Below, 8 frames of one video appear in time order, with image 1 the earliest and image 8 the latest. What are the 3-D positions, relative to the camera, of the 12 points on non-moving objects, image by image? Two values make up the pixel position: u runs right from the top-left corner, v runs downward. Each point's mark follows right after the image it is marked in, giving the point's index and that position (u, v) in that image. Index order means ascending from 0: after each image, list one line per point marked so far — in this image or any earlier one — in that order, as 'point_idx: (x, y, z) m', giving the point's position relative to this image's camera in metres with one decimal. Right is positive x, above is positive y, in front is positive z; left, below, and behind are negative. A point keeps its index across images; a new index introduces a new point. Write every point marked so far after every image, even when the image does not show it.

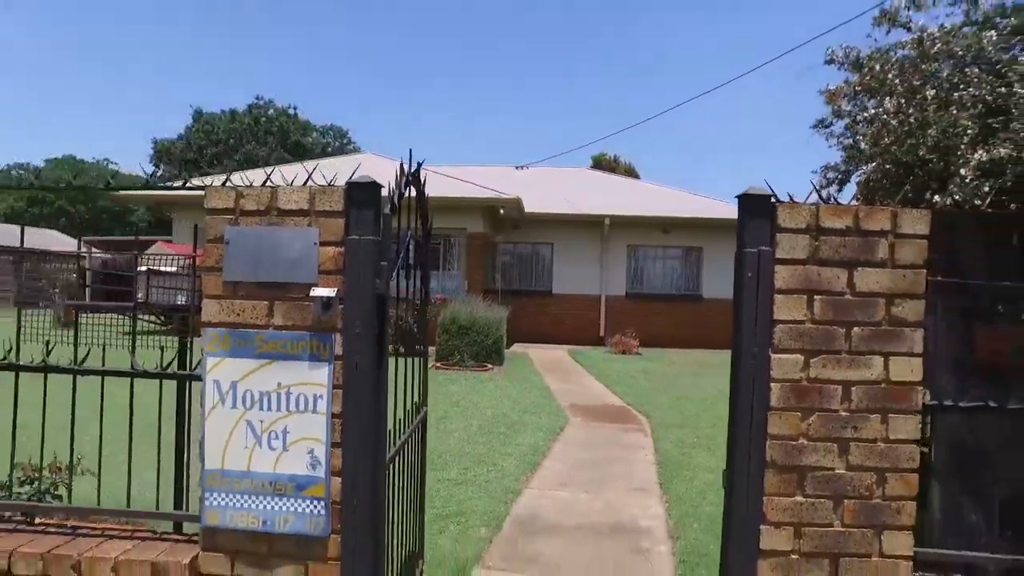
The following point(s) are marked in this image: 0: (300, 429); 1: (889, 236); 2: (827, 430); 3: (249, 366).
0: (-0.8, -0.5, +2.6) m
1: (+1.4, +0.2, +2.5) m
2: (+1.1, -0.5, +2.5) m
3: (-1.0, -0.3, +2.7) m
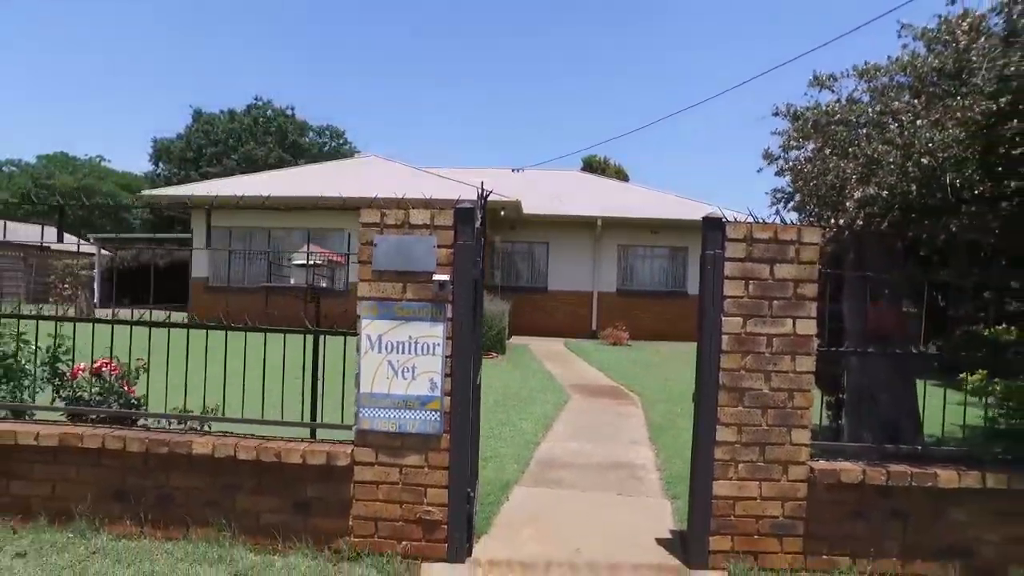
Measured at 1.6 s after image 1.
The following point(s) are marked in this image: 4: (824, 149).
0: (-0.5, -0.5, +4.1) m
1: (+1.7, +0.3, +4.0) m
2: (+1.4, -0.4, +4.0) m
3: (-0.7, -0.2, +4.1) m
4: (+2.8, +1.2, +6.3) m
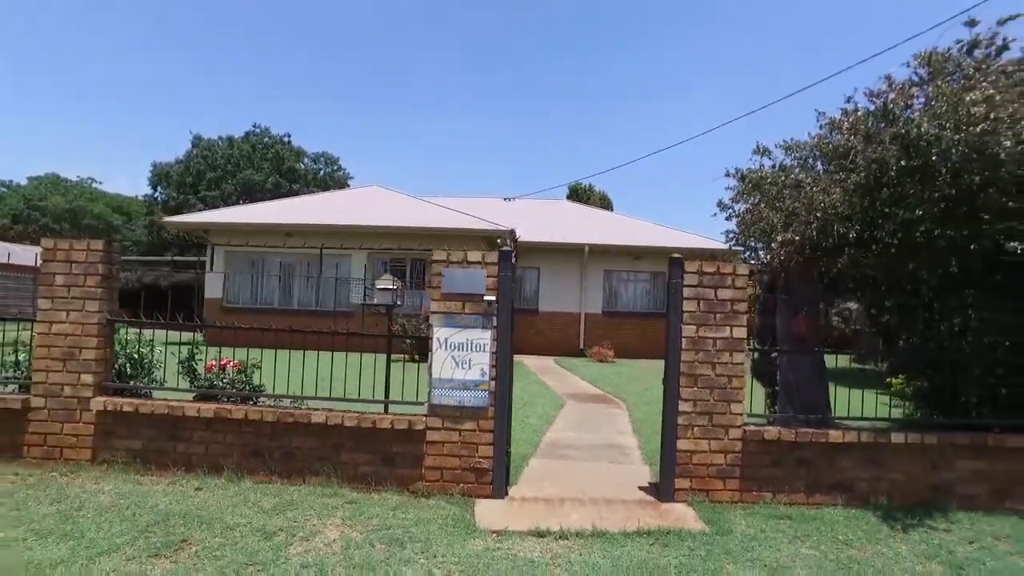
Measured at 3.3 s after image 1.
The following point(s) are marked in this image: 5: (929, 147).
0: (-0.3, -0.6, +5.9) m
1: (+1.9, +0.1, +5.8) m
2: (+1.6, -0.6, +5.8) m
3: (-0.5, -0.3, +5.9) m
4: (+3.0, +1.0, +8.2) m
5: (+3.4, +1.2, +5.7) m
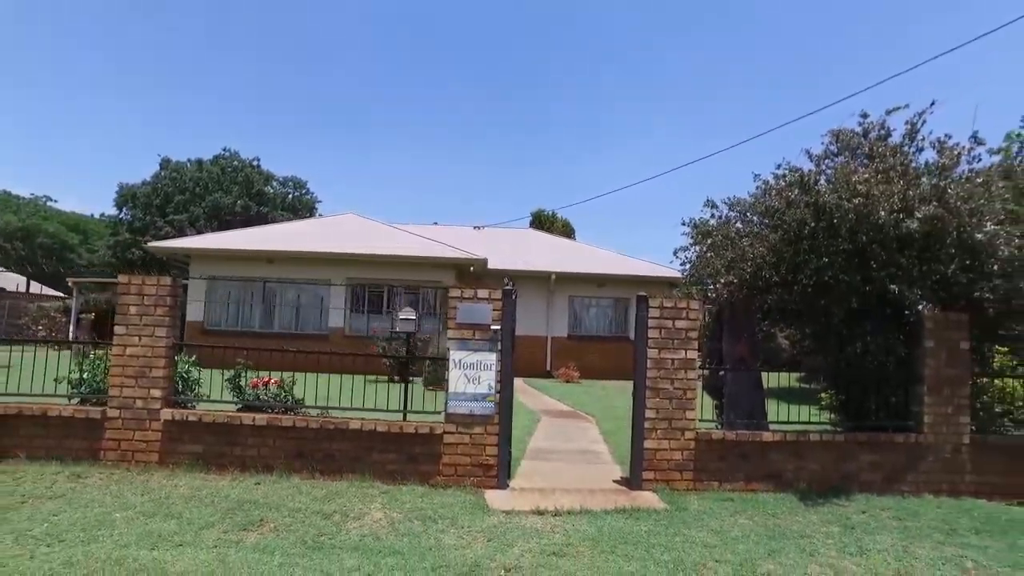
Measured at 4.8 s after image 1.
0: (-0.3, -0.9, +7.3) m
1: (+1.9, -0.2, +7.4) m
2: (+1.6, -0.9, +7.3) m
3: (-0.5, -0.7, +7.3) m
4: (+2.8, +0.6, +9.9) m
5: (+3.4, +0.8, +7.4) m
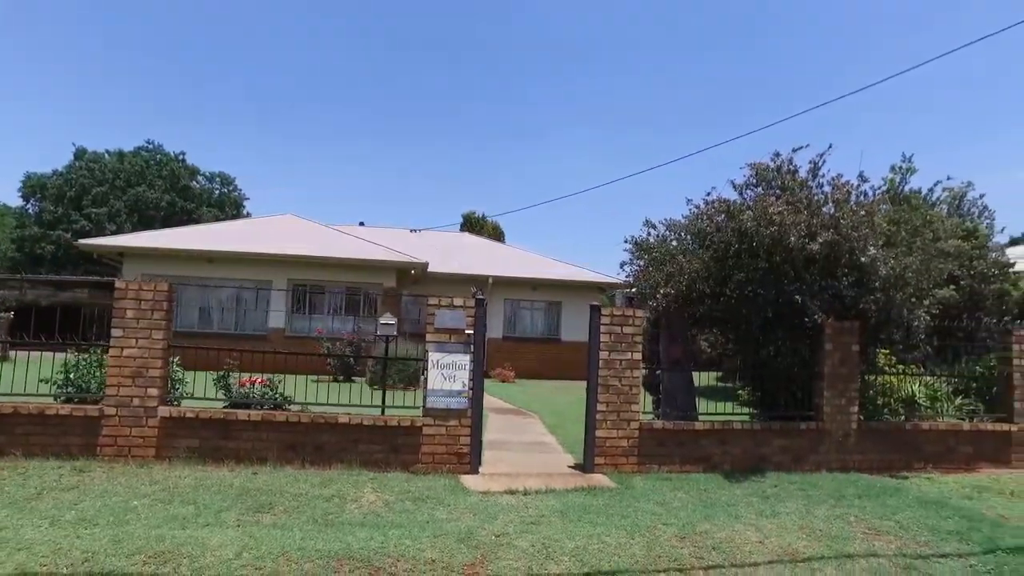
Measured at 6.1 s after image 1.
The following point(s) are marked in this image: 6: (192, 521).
0: (-0.6, -1.0, +8.2) m
1: (+1.5, -0.4, +8.6) m
2: (+1.3, -1.1, +8.5) m
3: (-0.8, -0.8, +8.2) m
4: (+2.2, +0.4, +11.2) m
5: (+3.0, +0.7, +8.7) m
6: (-2.9, -2.1, +6.2) m
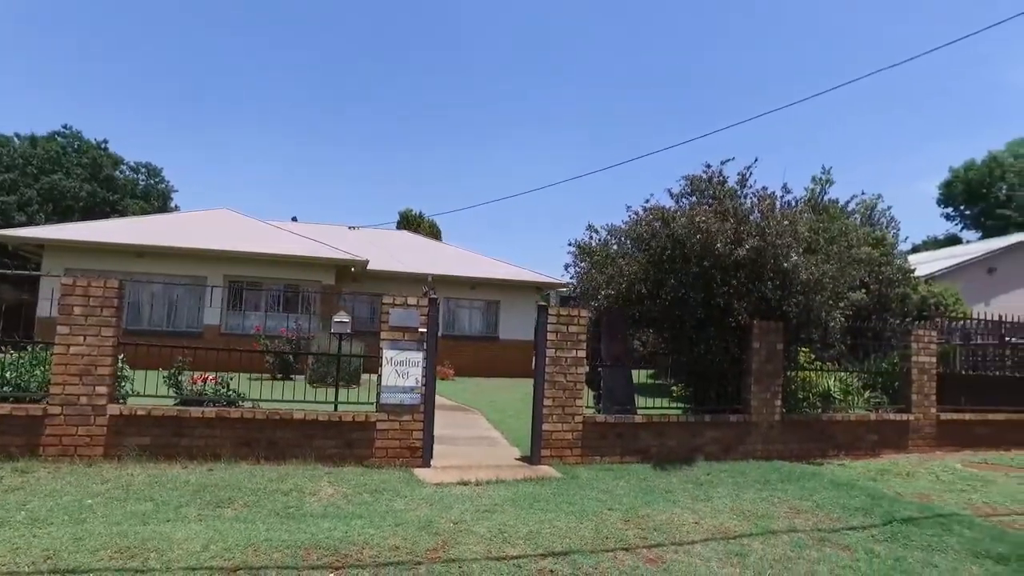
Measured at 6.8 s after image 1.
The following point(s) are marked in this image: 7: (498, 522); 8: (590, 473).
0: (-1.2, -1.0, +8.5) m
1: (+0.9, -0.4, +9.1) m
2: (+0.6, -1.1, +9.0) m
3: (-1.4, -0.8, +8.5) m
4: (+1.3, +0.4, +11.8) m
5: (+2.4, +0.6, +9.4) m
6: (-3.3, -2.1, +6.3) m
7: (-0.1, -2.2, +6.4) m
8: (+1.0, -2.3, +8.5) m
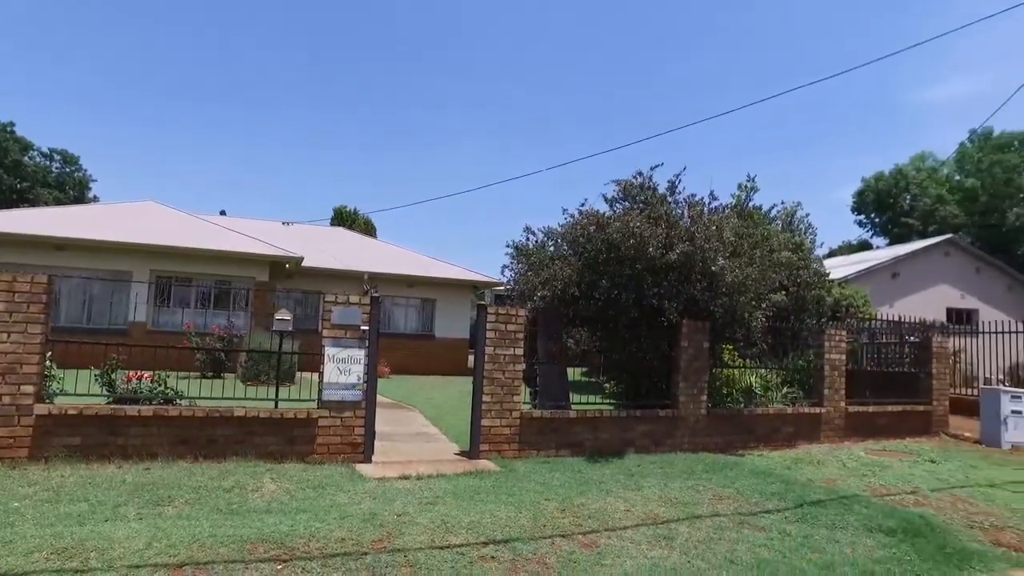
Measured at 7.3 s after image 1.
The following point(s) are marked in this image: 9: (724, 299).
0: (-2.0, -1.0, +8.7) m
1: (+0.1, -0.4, +9.4) m
2: (-0.2, -1.1, +9.3) m
3: (-2.2, -0.8, +8.6) m
4: (+0.2, +0.4, +12.1) m
5: (+1.6, +0.6, +9.9) m
6: (-3.8, -2.1, +6.2) m
7: (-0.7, -2.2, +6.7) m
8: (+0.2, -2.3, +8.9) m
9: (+3.2, -0.2, +10.2) m
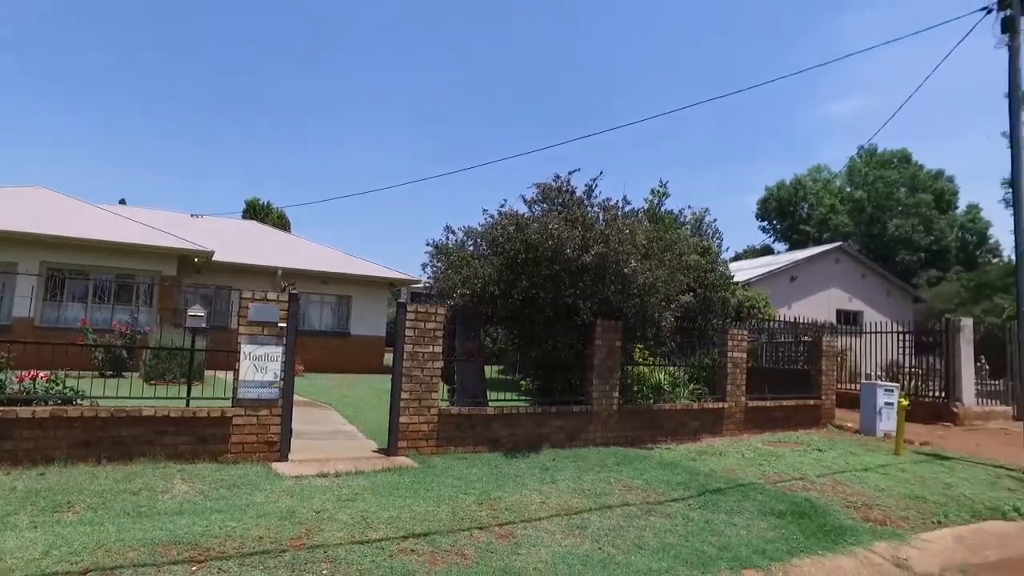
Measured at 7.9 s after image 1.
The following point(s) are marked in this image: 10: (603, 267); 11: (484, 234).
0: (-3.0, -1.0, +8.5) m
1: (-1.0, -0.4, +9.5) m
2: (-1.3, -1.0, +9.4) m
3: (-3.2, -0.7, +8.5) m
4: (-1.2, +0.5, +12.2) m
5: (+0.4, +0.6, +10.1) m
6: (-4.6, -2.0, +5.9) m
7: (-1.5, -2.2, +6.7) m
8: (-0.9, -2.3, +9.0) m
9: (+1.9, -0.2, +10.7) m
10: (+1.4, +0.3, +10.4) m
11: (-0.4, +0.9, +11.4) m
